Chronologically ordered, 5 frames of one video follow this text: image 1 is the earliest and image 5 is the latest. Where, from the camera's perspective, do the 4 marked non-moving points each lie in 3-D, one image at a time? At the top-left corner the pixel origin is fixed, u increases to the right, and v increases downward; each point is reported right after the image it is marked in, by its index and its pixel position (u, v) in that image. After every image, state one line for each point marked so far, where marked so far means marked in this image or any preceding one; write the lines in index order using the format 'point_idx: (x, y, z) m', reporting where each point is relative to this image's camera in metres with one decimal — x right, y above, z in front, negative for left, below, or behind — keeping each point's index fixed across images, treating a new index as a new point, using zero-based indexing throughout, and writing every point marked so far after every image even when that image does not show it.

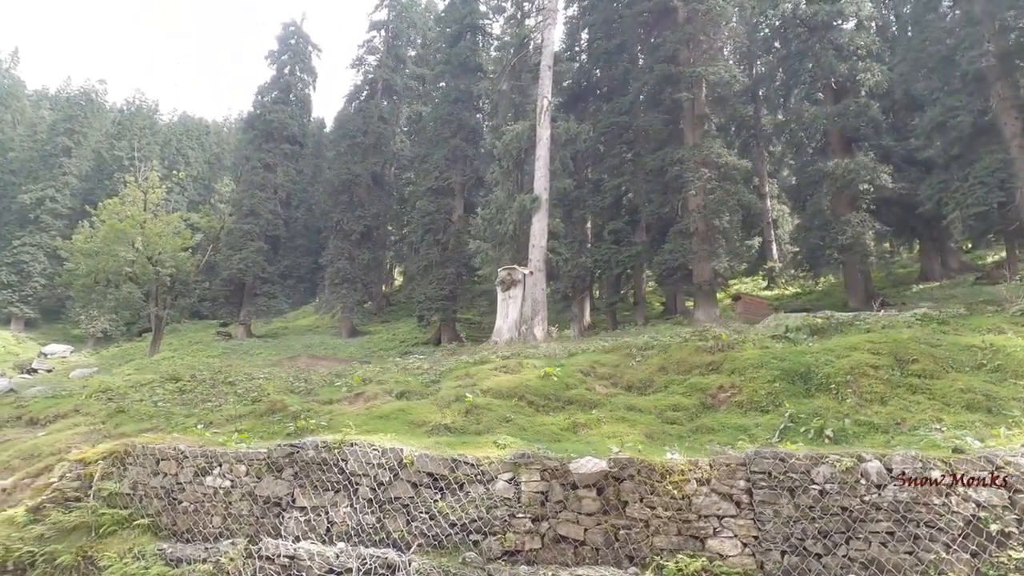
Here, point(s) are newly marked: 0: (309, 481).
0: (-1.6, -1.5, +4.2) m
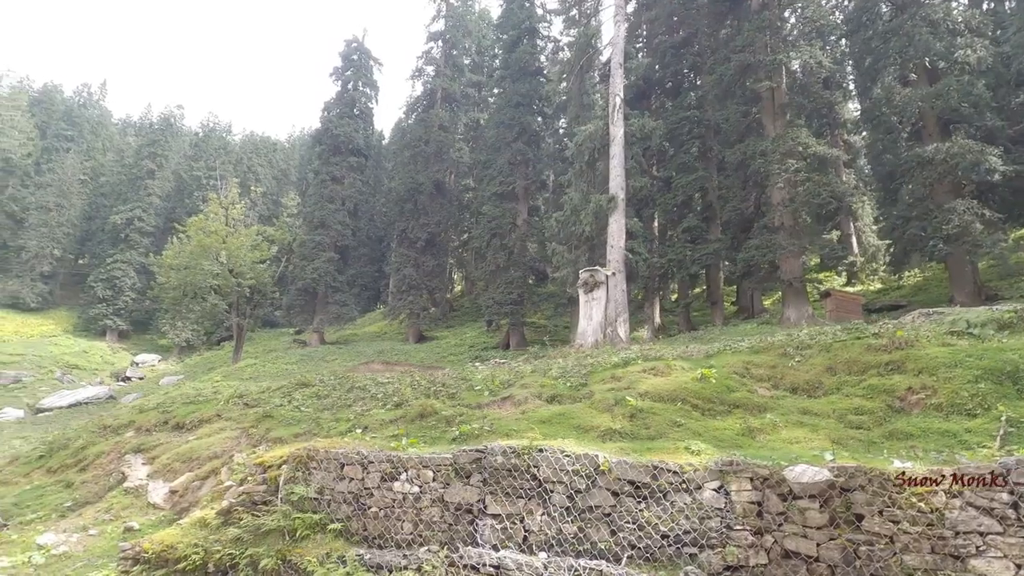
0: (-0.1, -1.5, +4.0) m
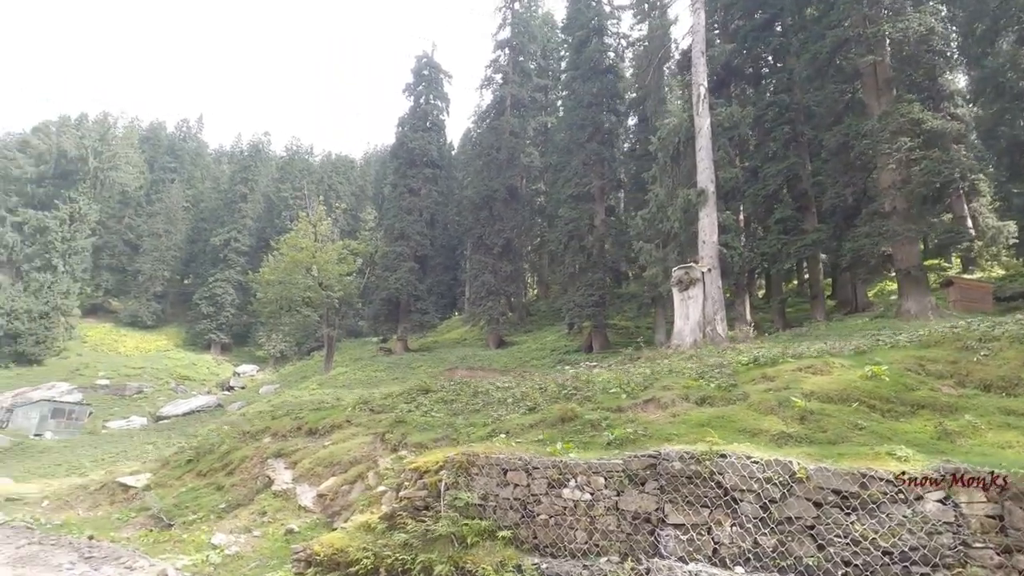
0: (+1.2, -1.5, +3.8) m
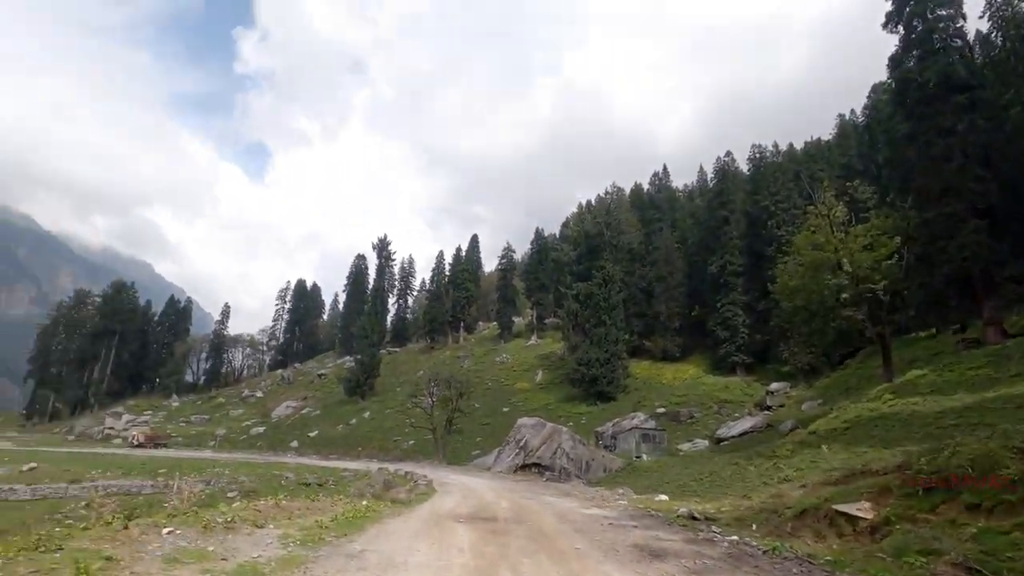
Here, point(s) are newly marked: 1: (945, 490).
0: (+5.5, 0.0, -1.2) m
1: (+5.5, -2.6, +6.8) m
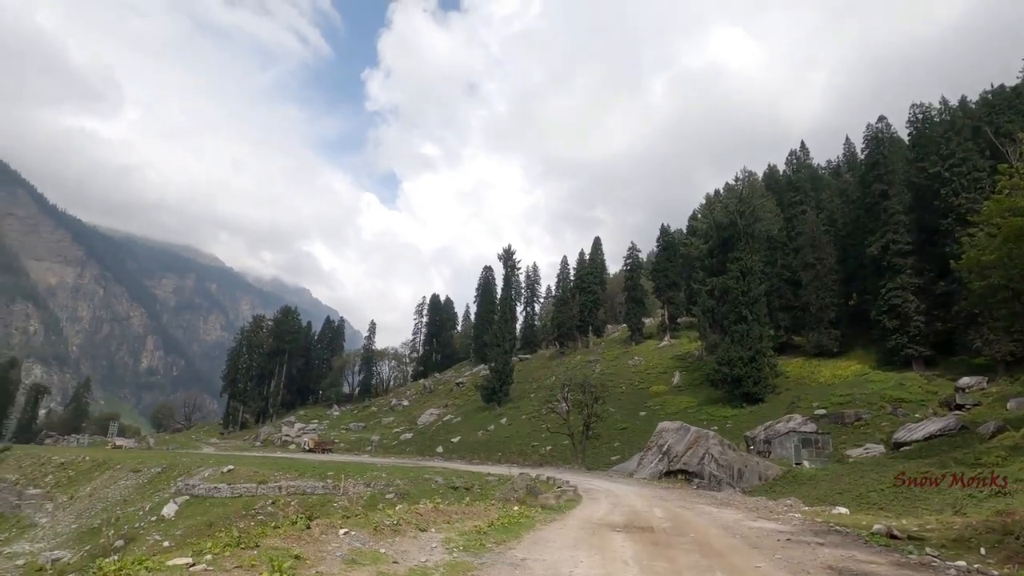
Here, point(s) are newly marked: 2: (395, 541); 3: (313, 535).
0: (+5.2, +0.5, -2.8) m
1: (+7.3, -2.1, +5.0) m
2: (-1.6, -3.4, +7.3) m
3: (-2.7, -3.3, +7.1) m
